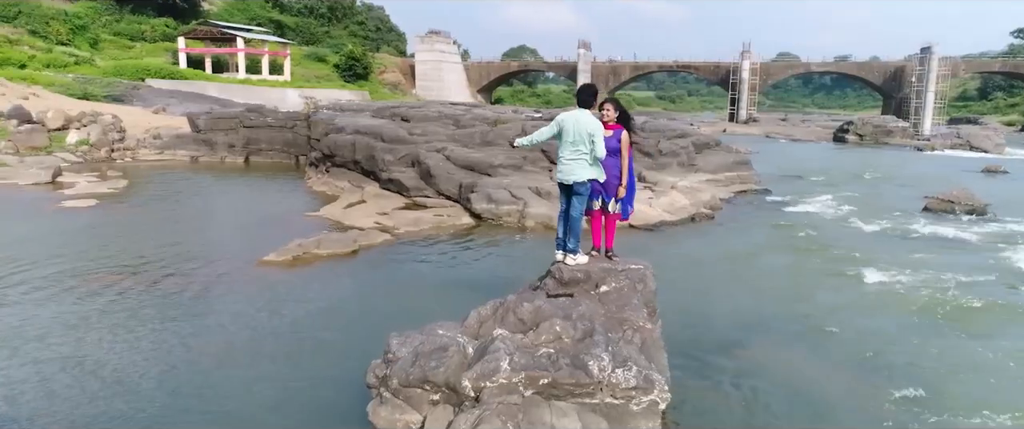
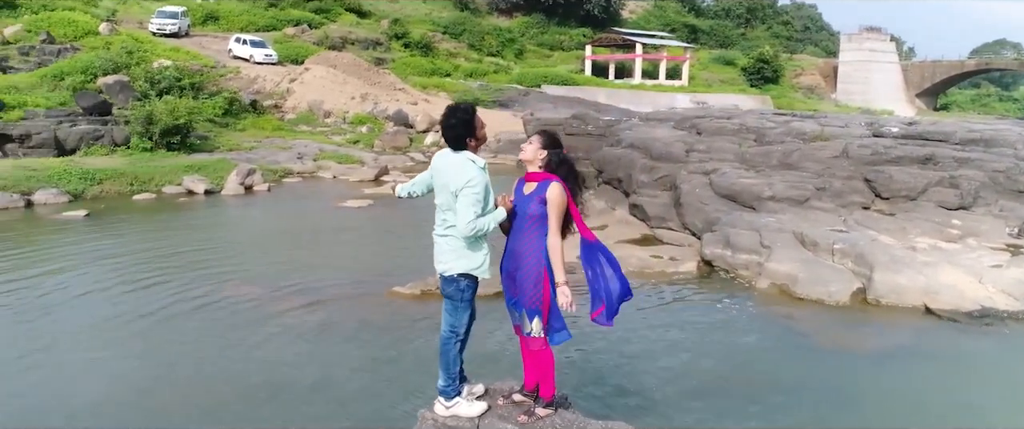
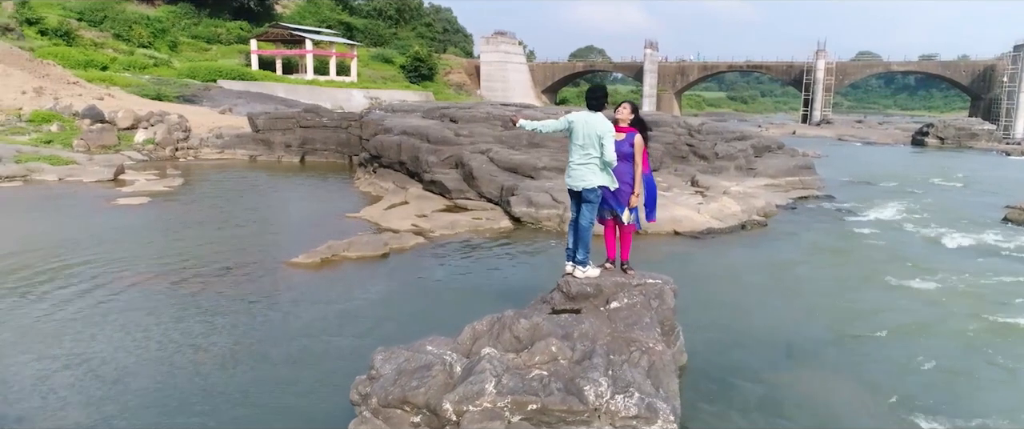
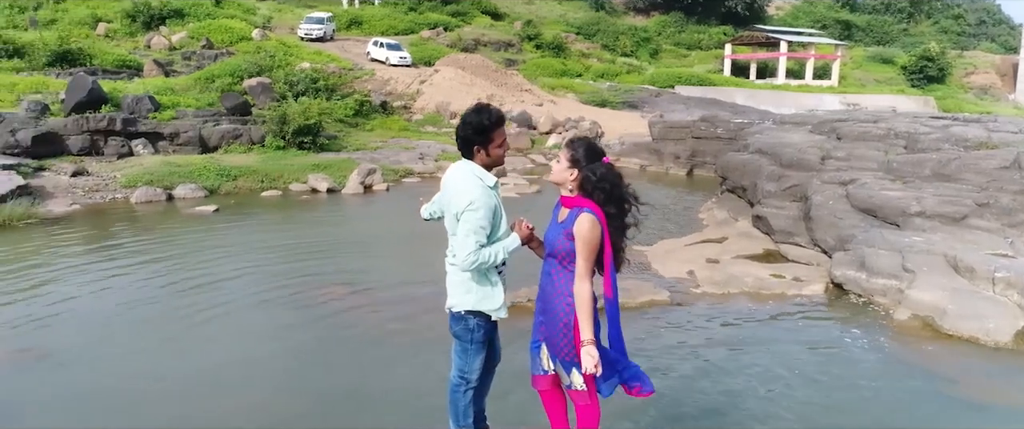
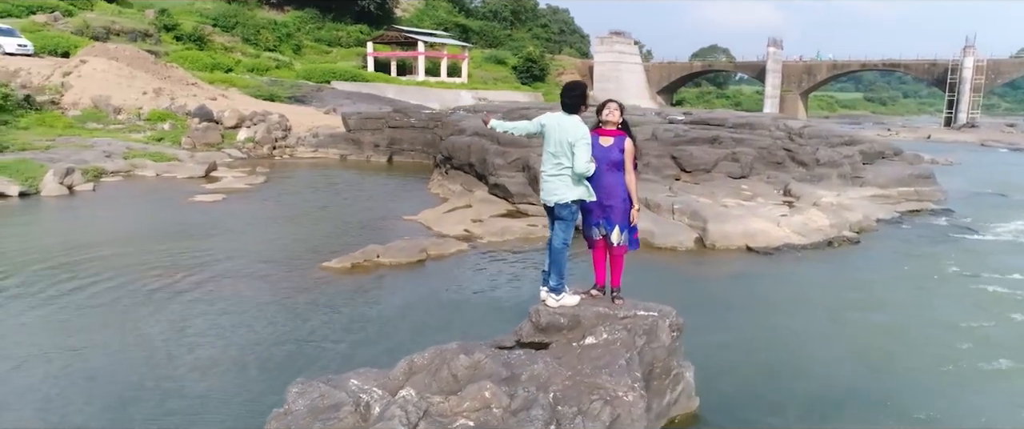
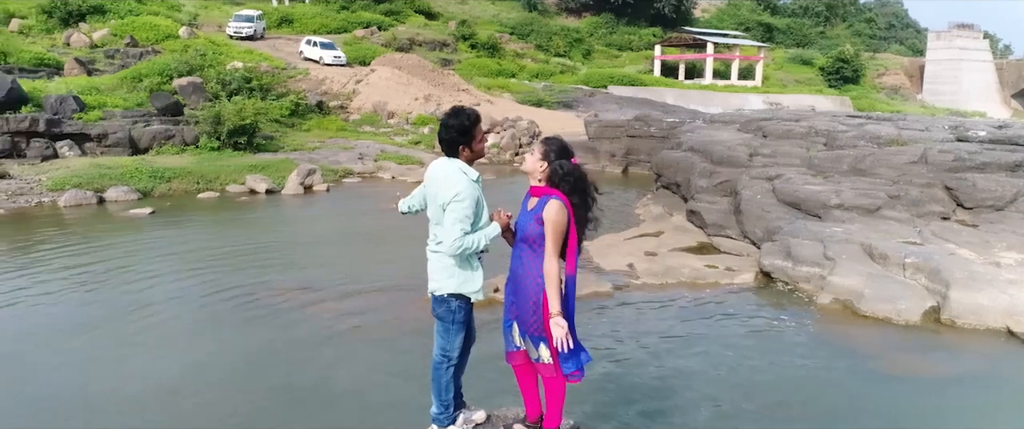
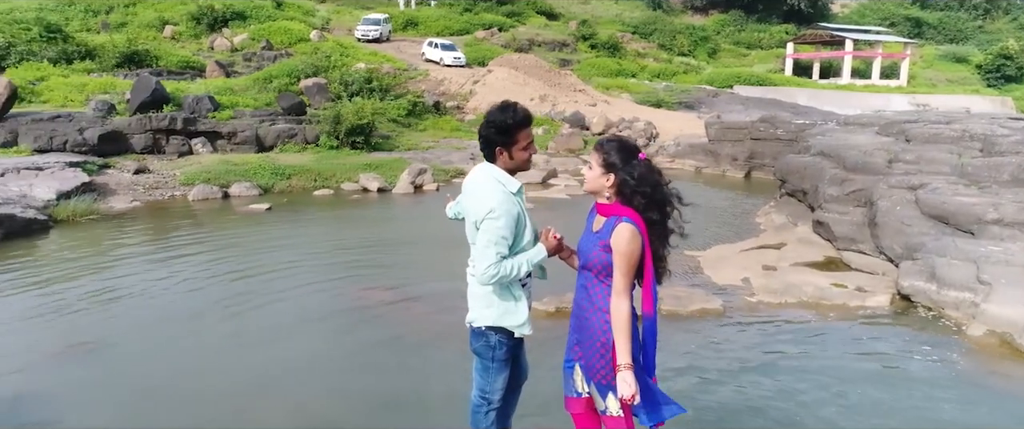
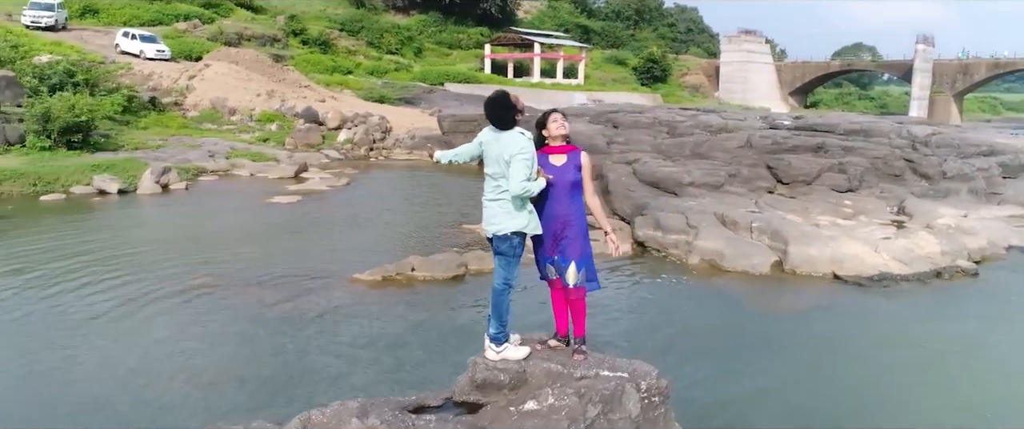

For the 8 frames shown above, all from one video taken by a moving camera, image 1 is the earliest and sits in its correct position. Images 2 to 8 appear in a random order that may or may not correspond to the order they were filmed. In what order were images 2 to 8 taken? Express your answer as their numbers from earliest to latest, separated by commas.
3, 5, 8, 2, 6, 4, 7
